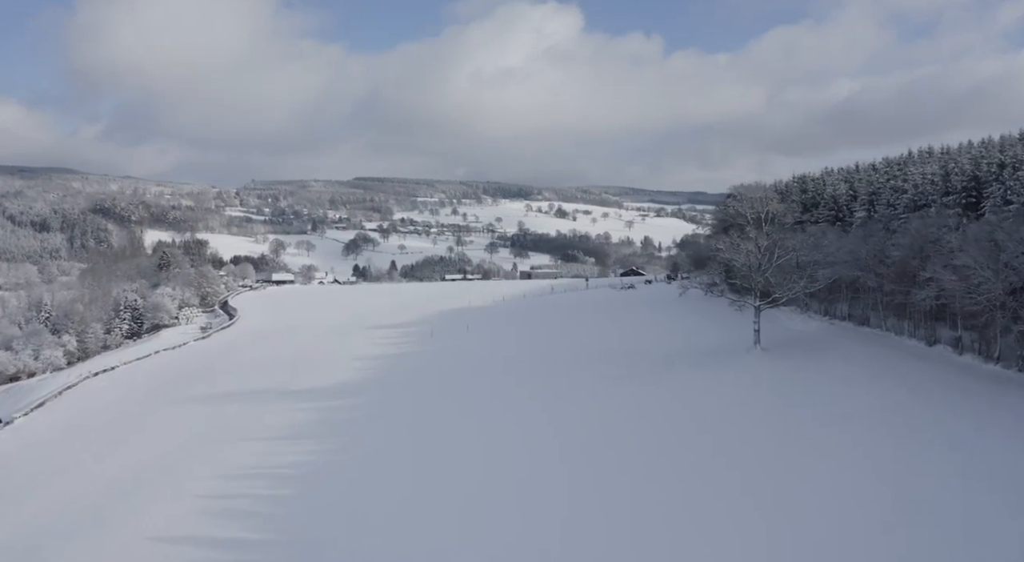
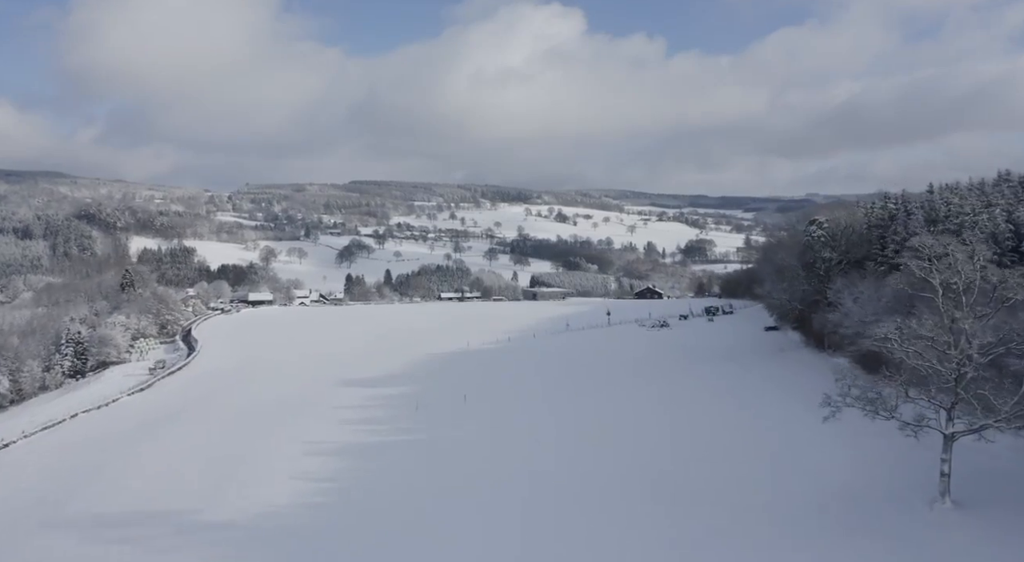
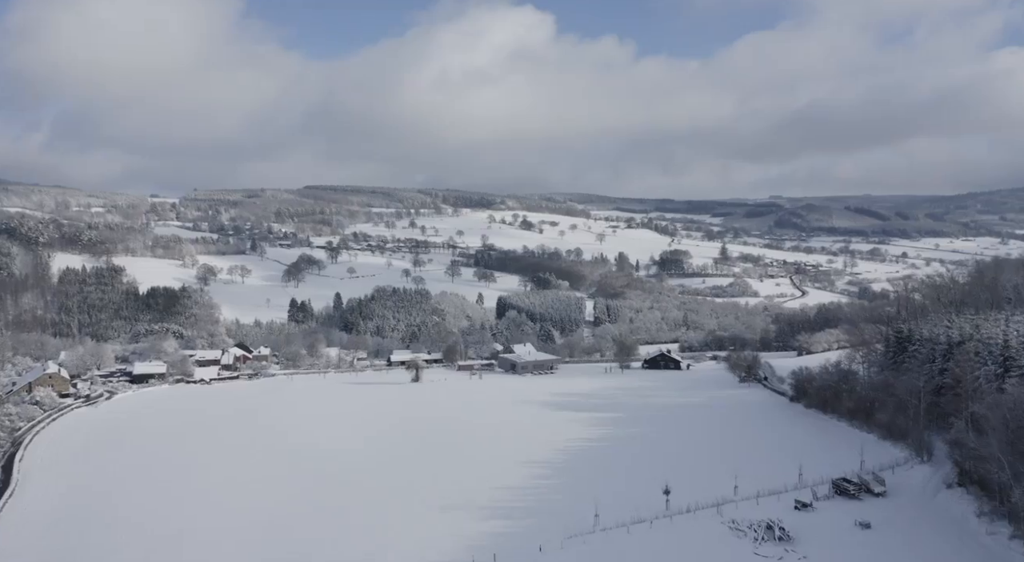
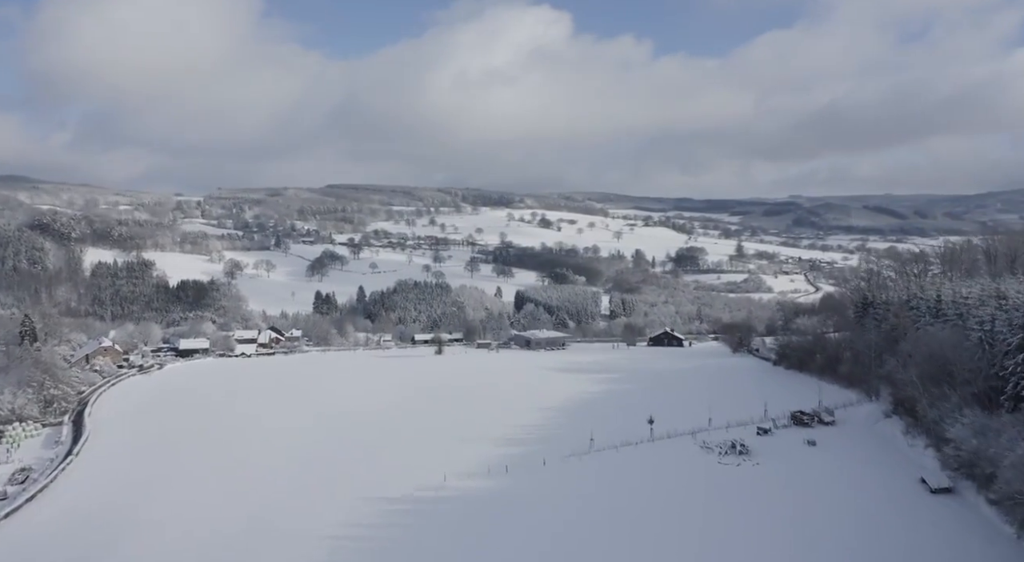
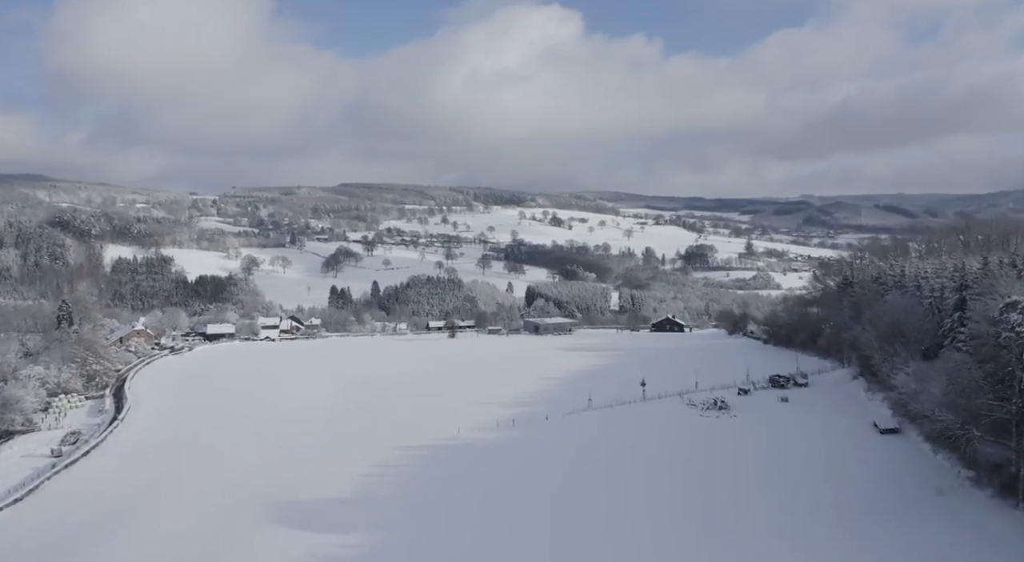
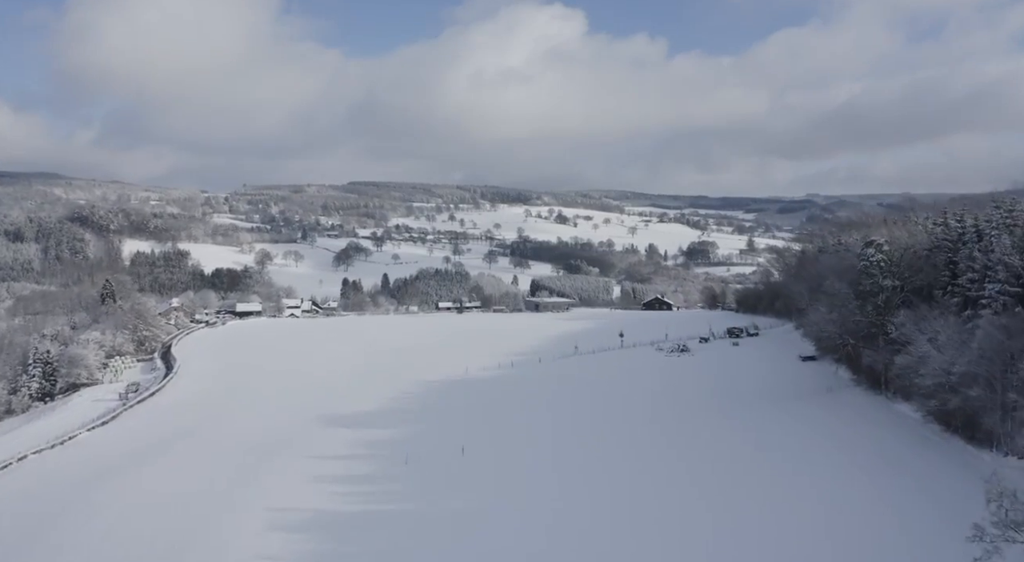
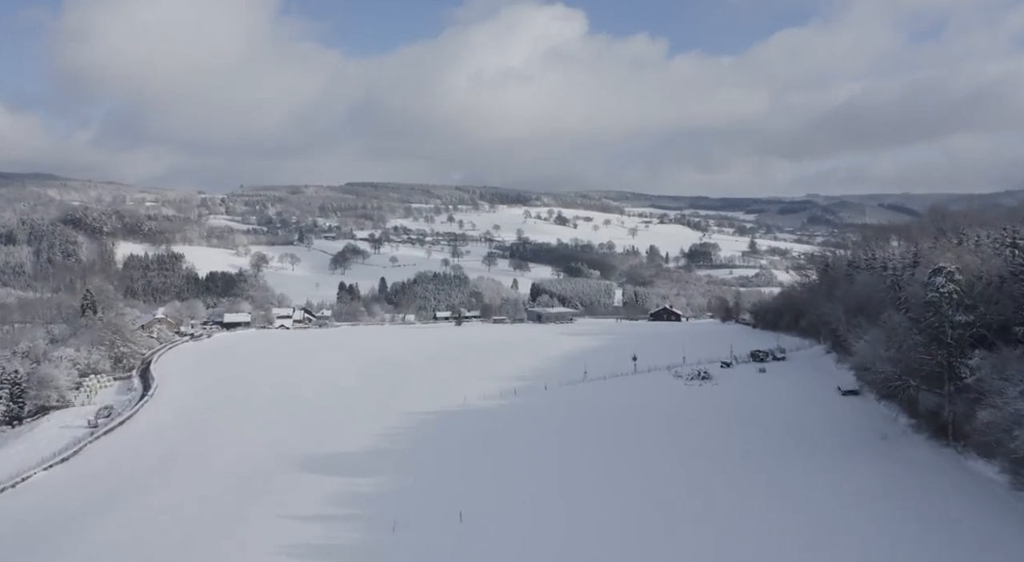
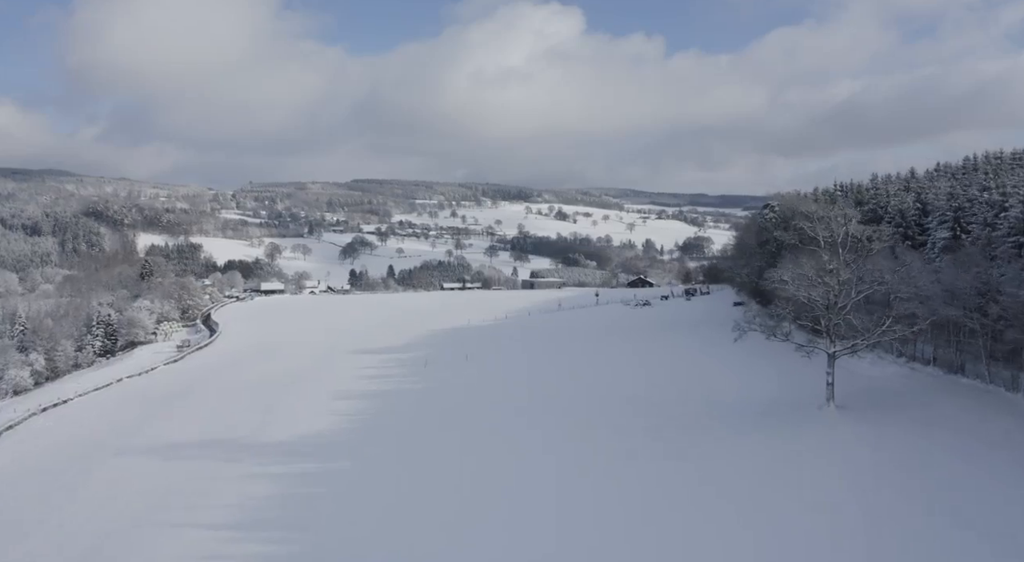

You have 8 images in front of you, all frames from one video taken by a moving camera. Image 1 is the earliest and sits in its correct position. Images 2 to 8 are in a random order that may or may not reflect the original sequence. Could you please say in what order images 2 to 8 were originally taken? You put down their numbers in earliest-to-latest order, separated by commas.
8, 2, 6, 7, 5, 4, 3
